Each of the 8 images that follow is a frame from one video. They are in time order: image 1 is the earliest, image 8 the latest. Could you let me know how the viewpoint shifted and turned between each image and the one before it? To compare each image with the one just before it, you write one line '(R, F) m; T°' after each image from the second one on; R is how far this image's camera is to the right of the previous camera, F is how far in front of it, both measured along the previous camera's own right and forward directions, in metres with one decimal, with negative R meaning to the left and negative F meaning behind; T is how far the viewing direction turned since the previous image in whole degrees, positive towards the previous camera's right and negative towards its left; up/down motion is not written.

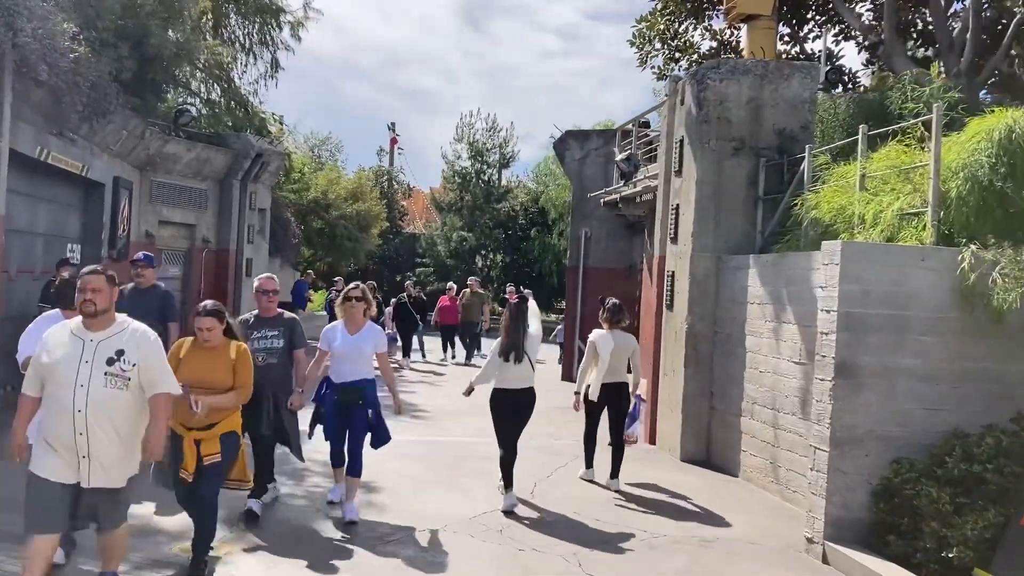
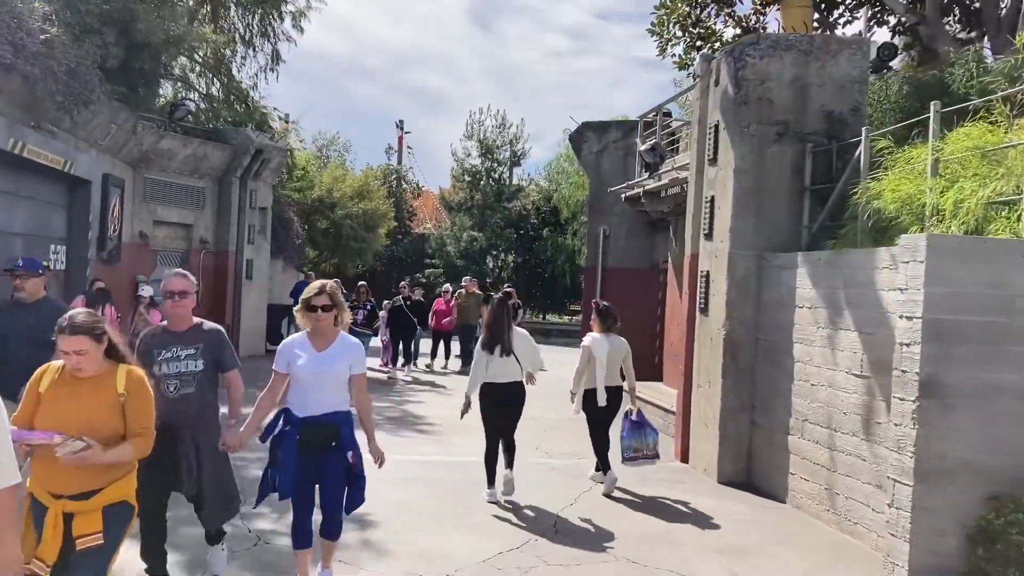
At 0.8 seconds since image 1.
(-0.1, +0.9) m; -1°
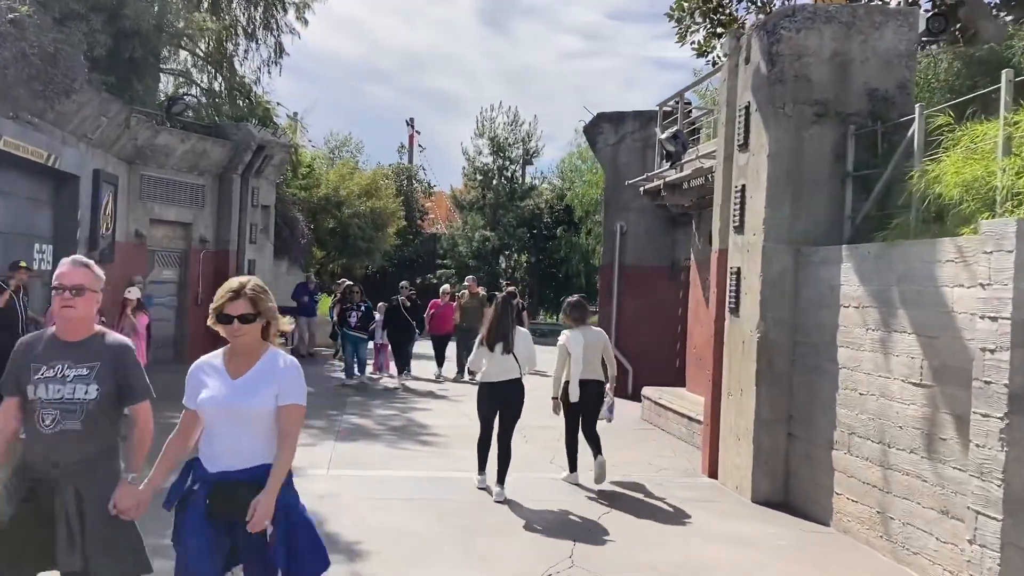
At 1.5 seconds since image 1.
(0.0, +0.8) m; -1°
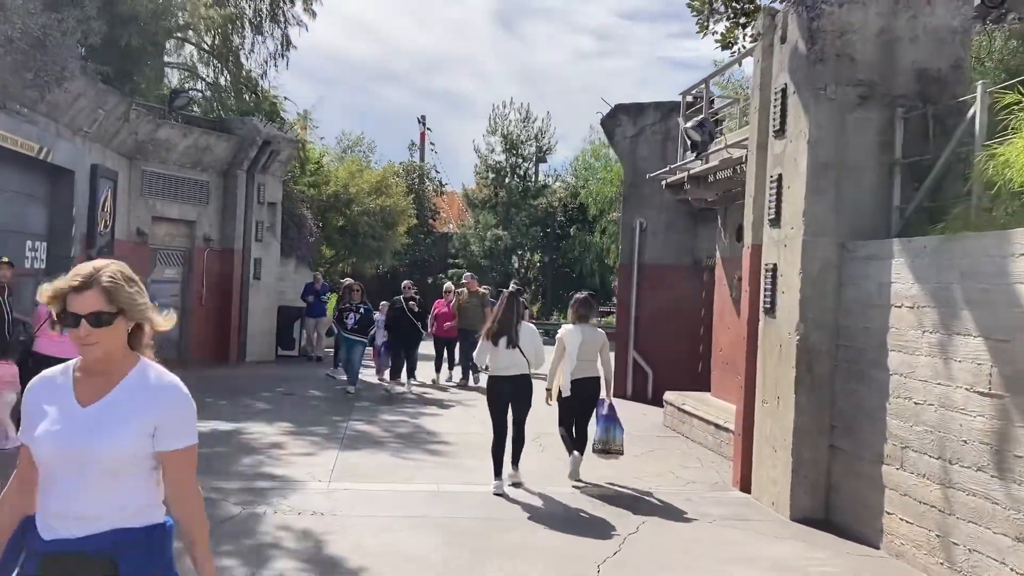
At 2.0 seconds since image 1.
(0.0, +0.6) m; -1°
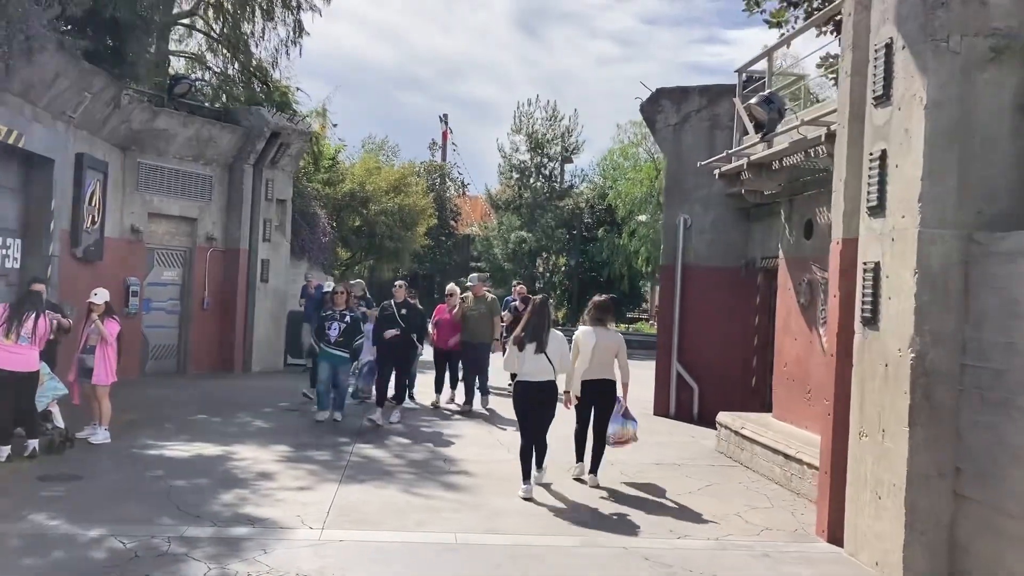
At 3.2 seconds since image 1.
(-0.1, +1.4) m; -1°
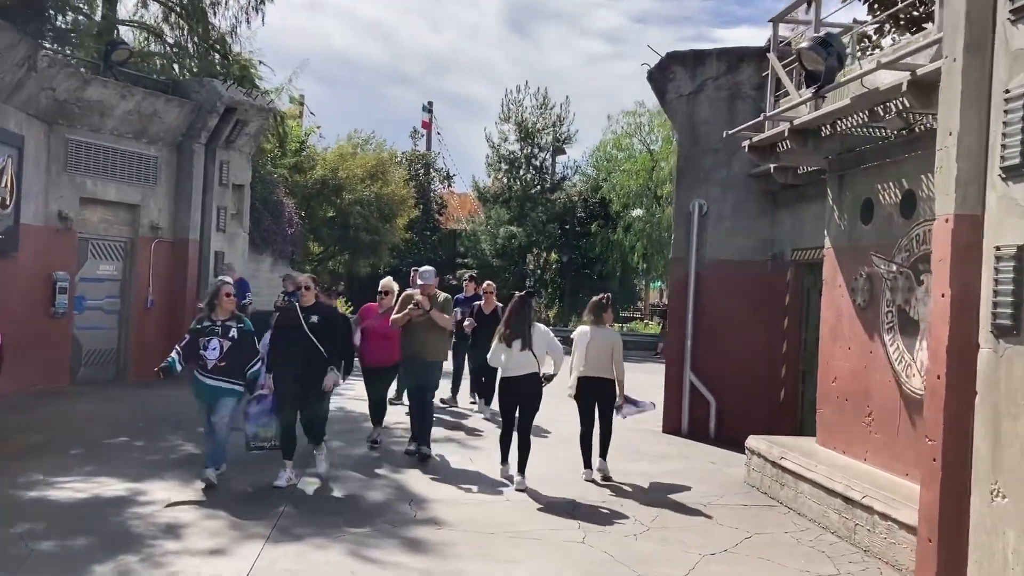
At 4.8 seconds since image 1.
(0.0, +1.8) m; +1°
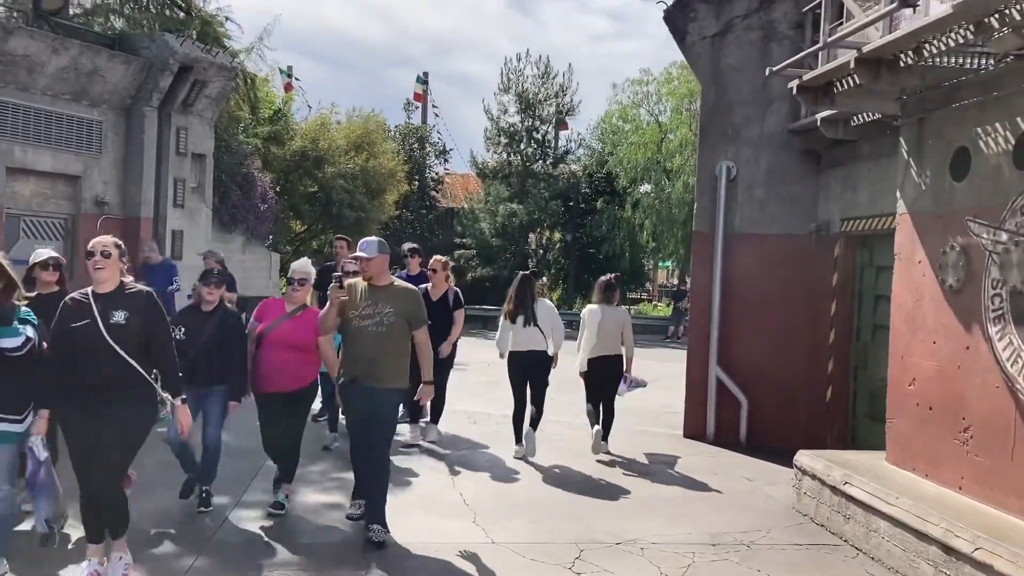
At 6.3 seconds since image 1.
(+0.1, +1.6) m; 0°
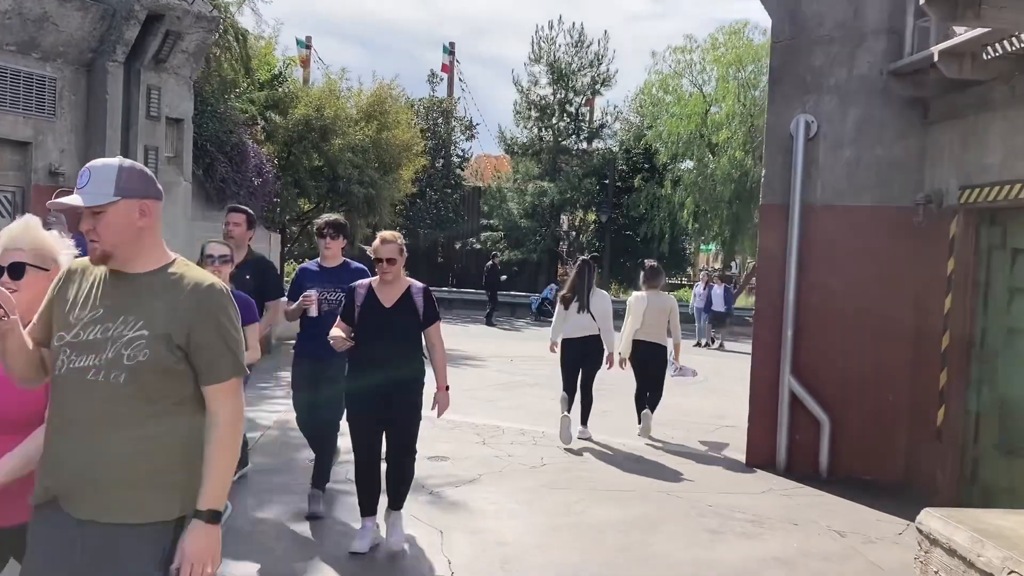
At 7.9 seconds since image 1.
(+0.1, +1.8) m; -2°
